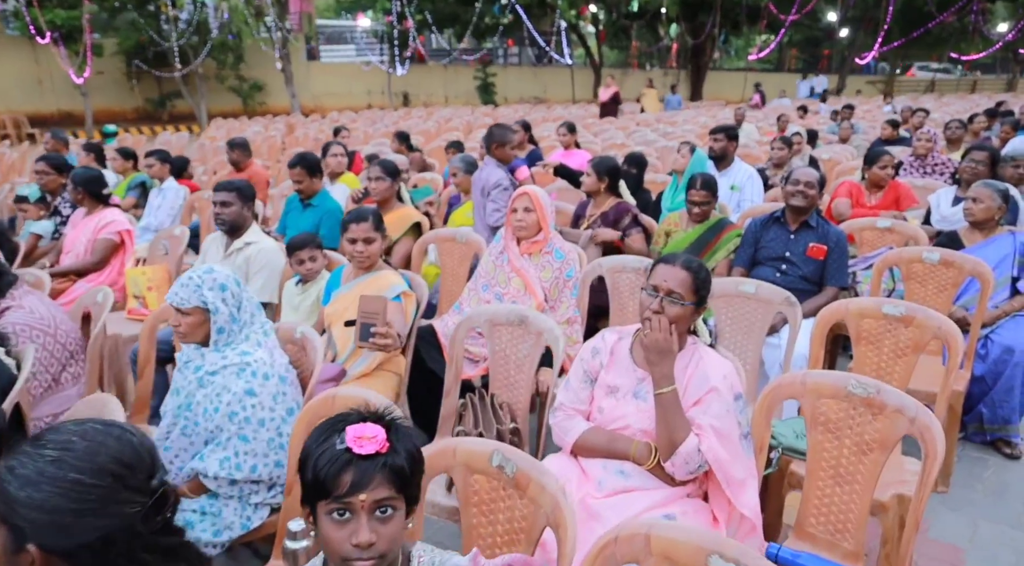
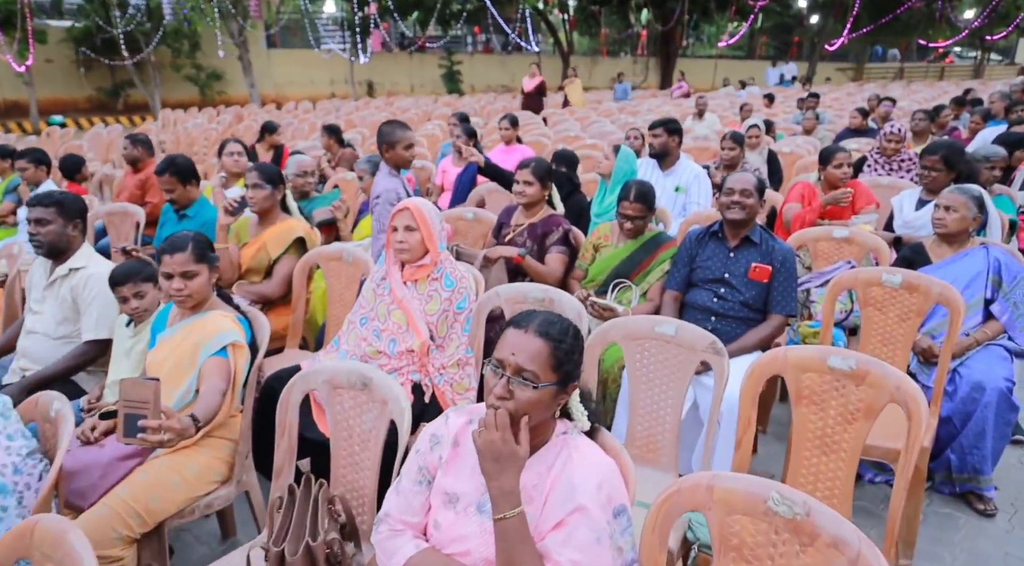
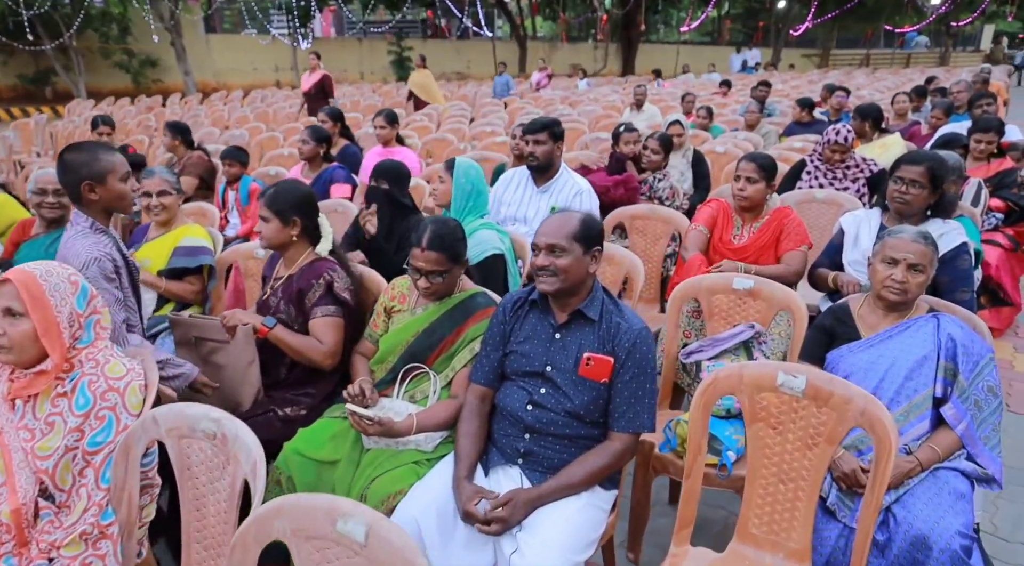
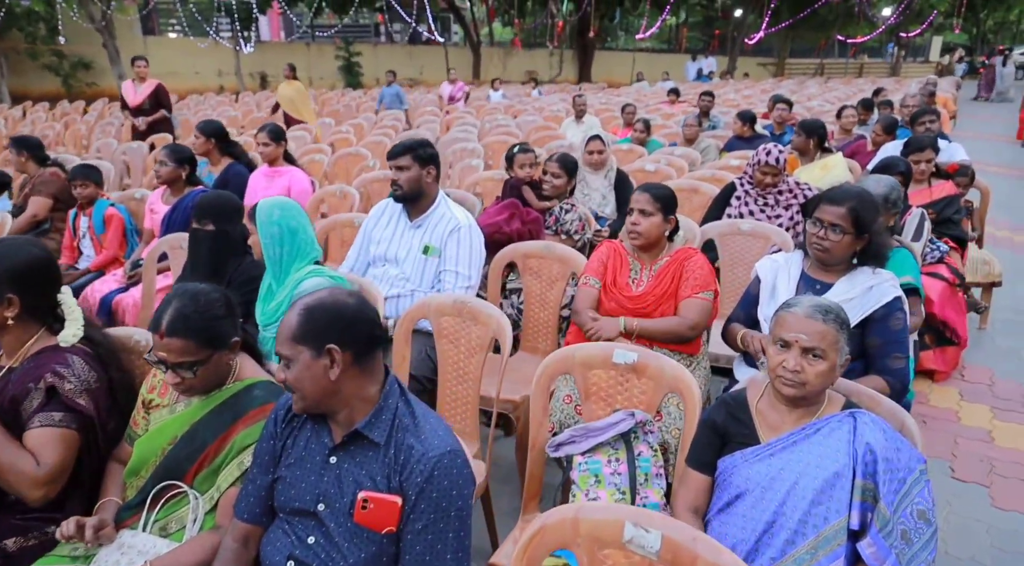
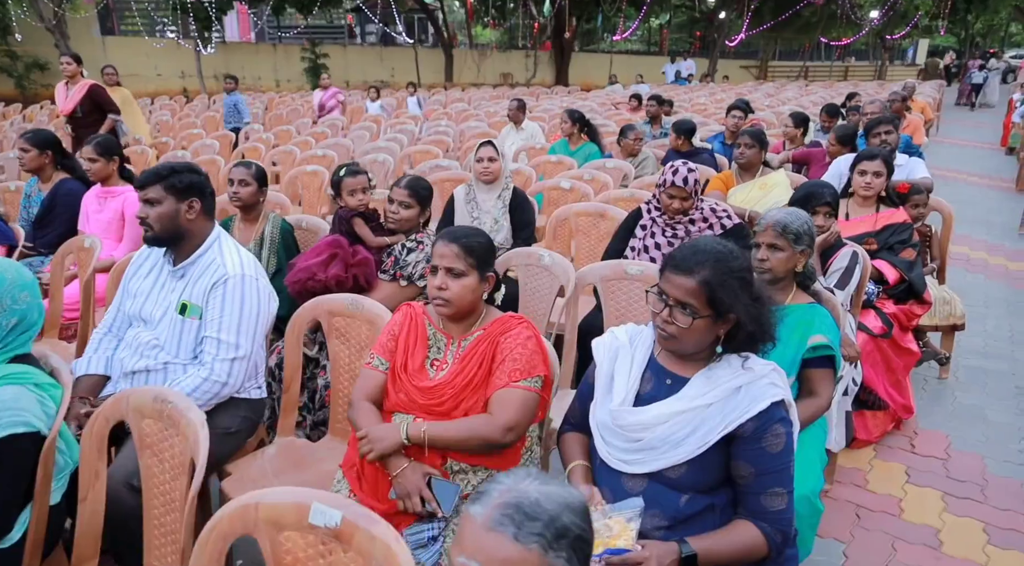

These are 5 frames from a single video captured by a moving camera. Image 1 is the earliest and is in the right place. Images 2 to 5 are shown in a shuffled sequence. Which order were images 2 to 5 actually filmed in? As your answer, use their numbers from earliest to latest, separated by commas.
2, 3, 4, 5
